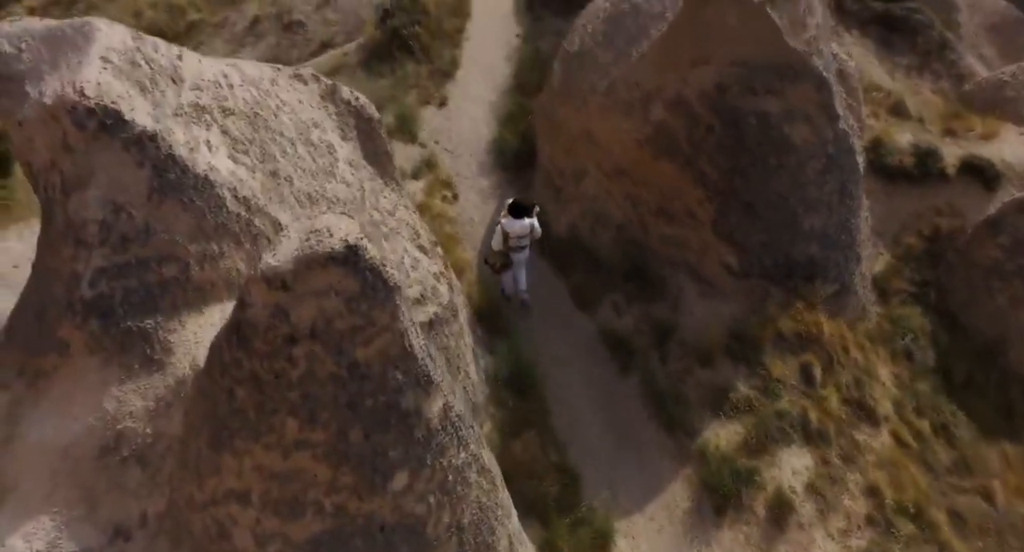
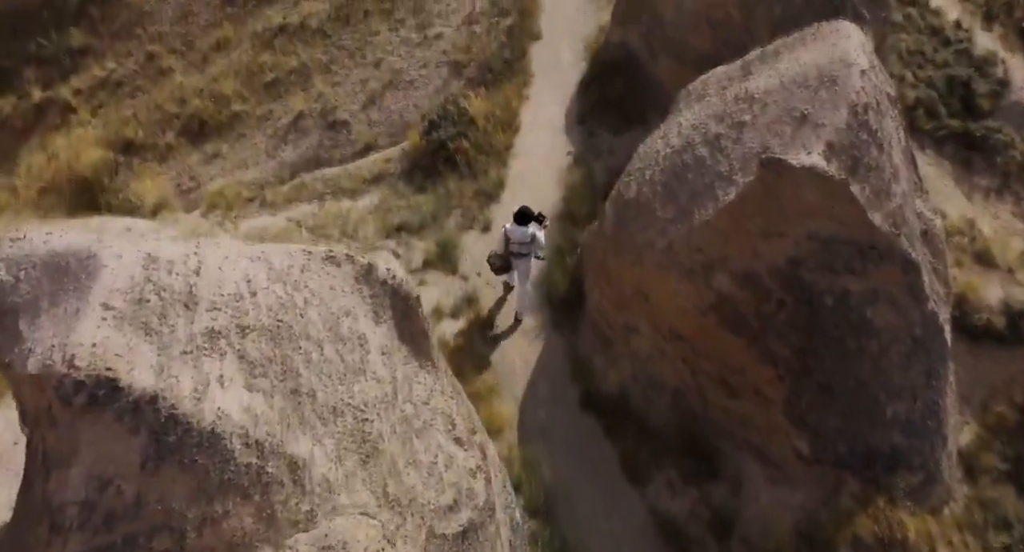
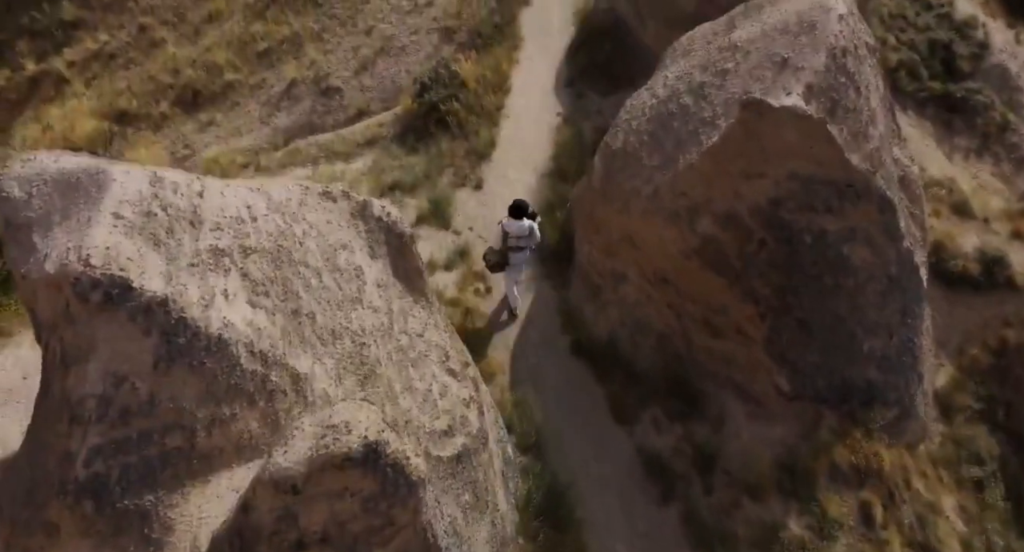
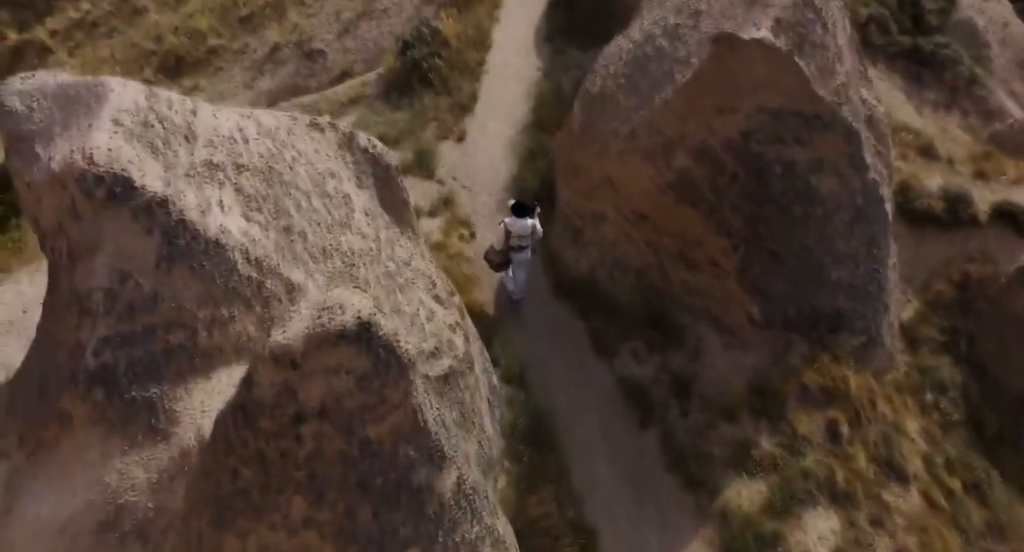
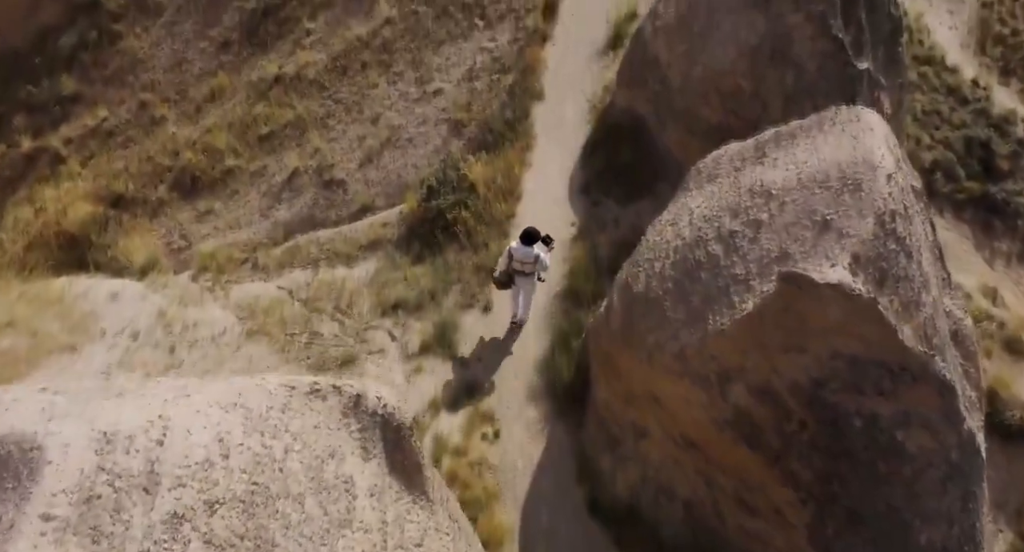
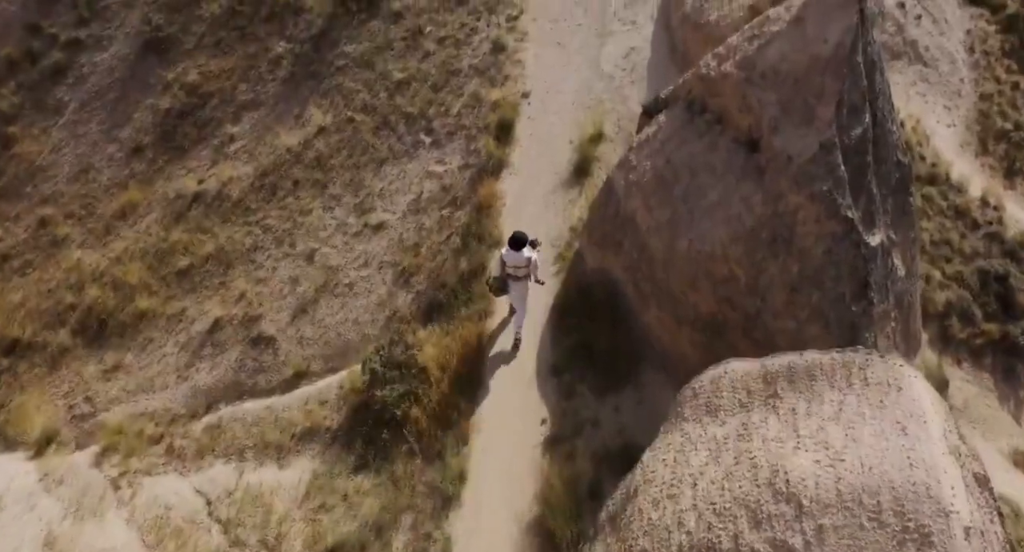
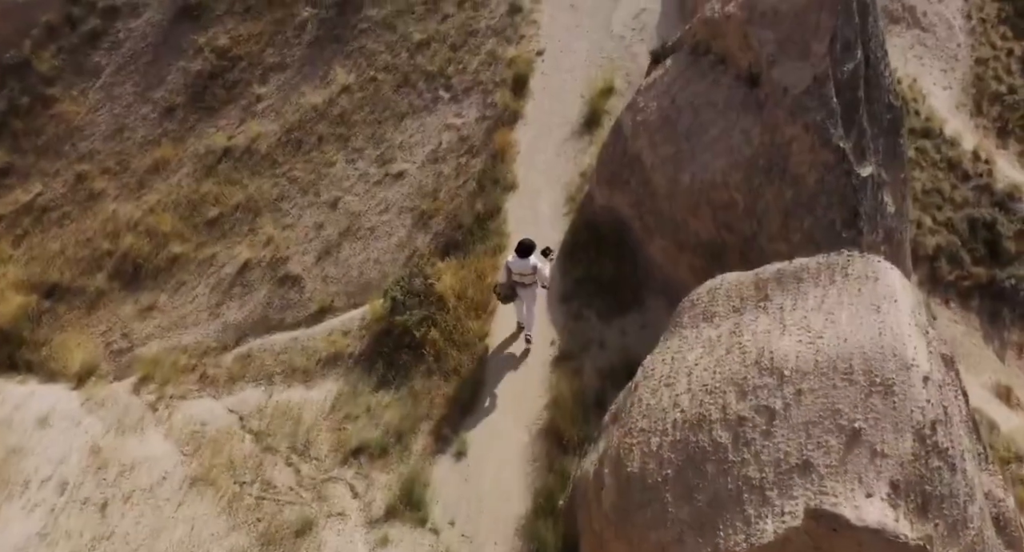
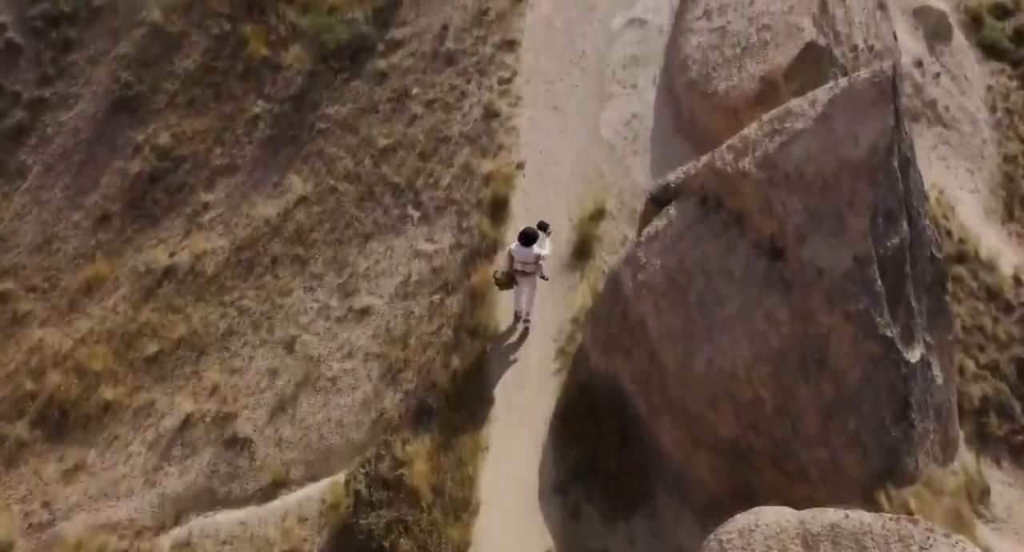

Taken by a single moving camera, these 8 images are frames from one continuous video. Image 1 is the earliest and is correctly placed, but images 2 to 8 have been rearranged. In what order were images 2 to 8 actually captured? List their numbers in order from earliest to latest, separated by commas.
4, 3, 2, 5, 7, 6, 8
